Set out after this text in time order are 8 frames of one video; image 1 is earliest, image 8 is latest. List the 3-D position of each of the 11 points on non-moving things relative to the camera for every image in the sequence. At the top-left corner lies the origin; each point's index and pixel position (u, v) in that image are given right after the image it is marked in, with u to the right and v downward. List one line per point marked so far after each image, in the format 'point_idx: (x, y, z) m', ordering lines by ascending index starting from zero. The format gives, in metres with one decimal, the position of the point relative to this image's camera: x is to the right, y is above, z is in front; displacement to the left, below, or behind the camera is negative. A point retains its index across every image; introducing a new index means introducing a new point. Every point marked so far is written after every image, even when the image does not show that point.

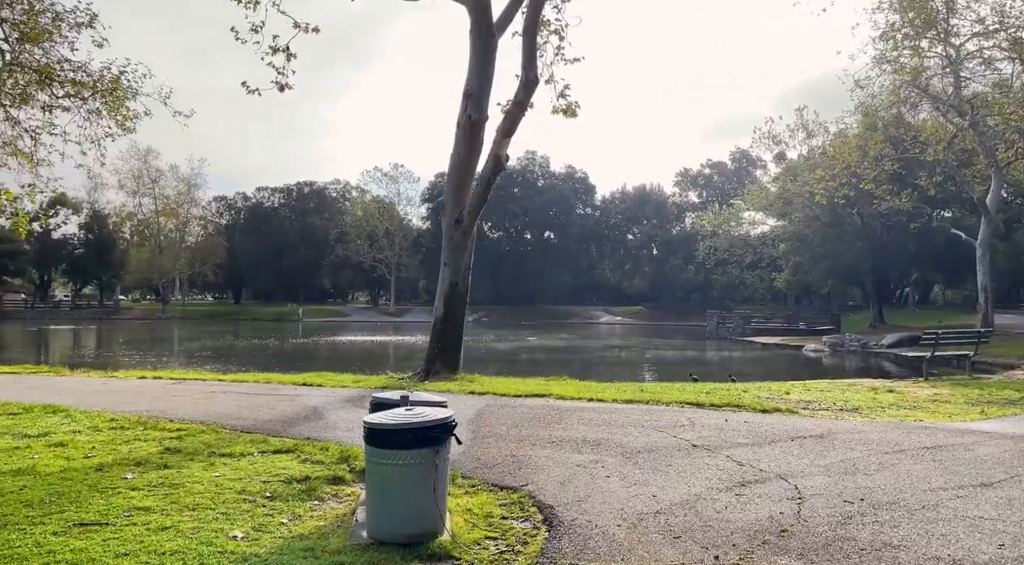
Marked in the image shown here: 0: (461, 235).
0: (-0.8, +0.8, +14.3) m
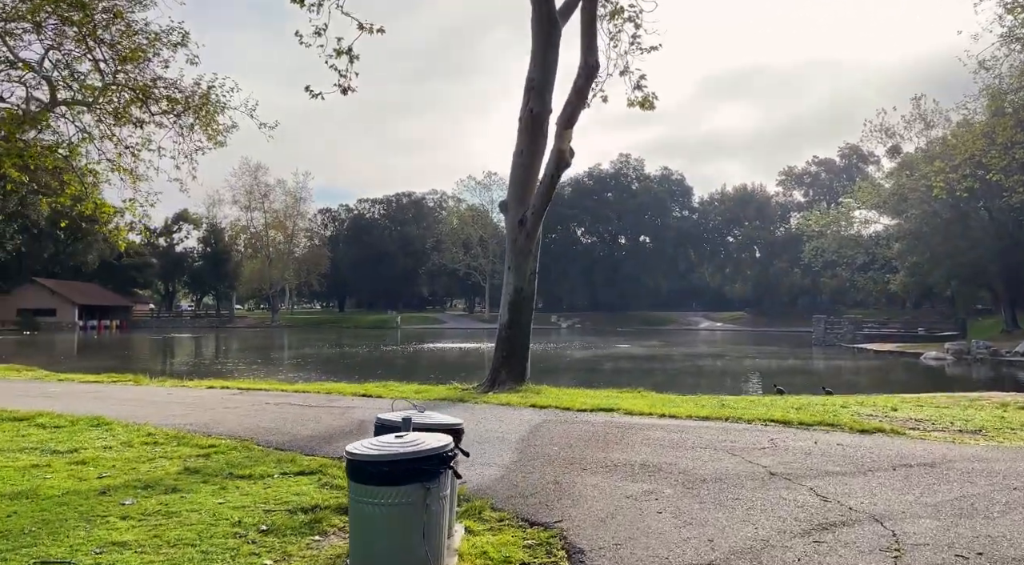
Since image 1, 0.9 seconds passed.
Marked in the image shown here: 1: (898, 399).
0: (+0.2, +0.7, +13.3) m
1: (+5.3, -1.6, +12.8) m
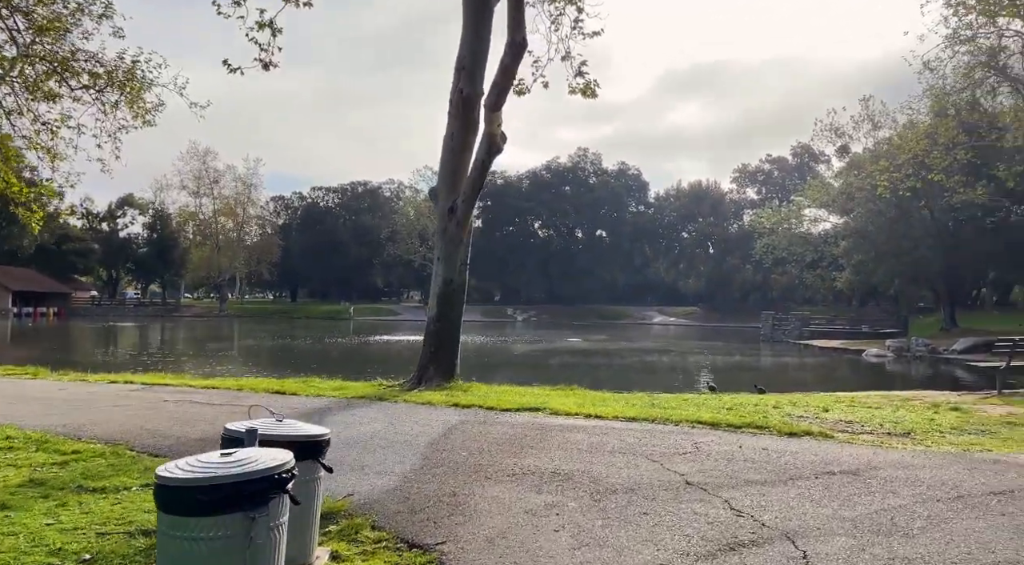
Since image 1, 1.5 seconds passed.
0: (-0.8, +0.8, +12.7) m
1: (+4.3, -1.6, +12.6) m
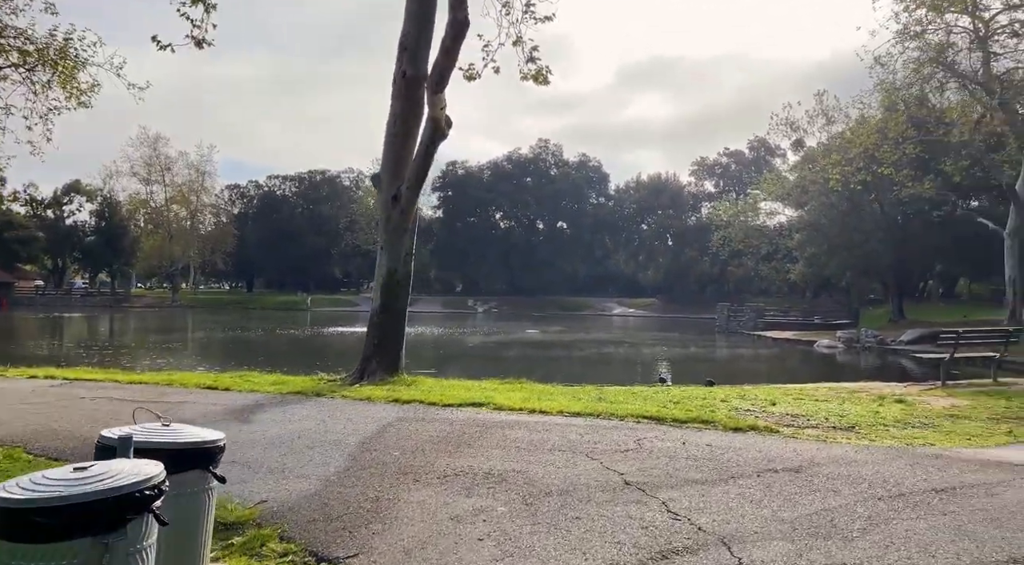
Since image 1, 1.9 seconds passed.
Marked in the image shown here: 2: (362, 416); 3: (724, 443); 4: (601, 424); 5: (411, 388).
0: (-1.5, +0.9, +12.4) m
1: (+3.6, -1.5, +12.5) m
2: (-1.5, -1.3, +9.1) m
3: (+1.9, -1.4, +8.1) m
4: (+0.9, -1.4, +9.1) m
5: (-1.3, -1.3, +11.8) m
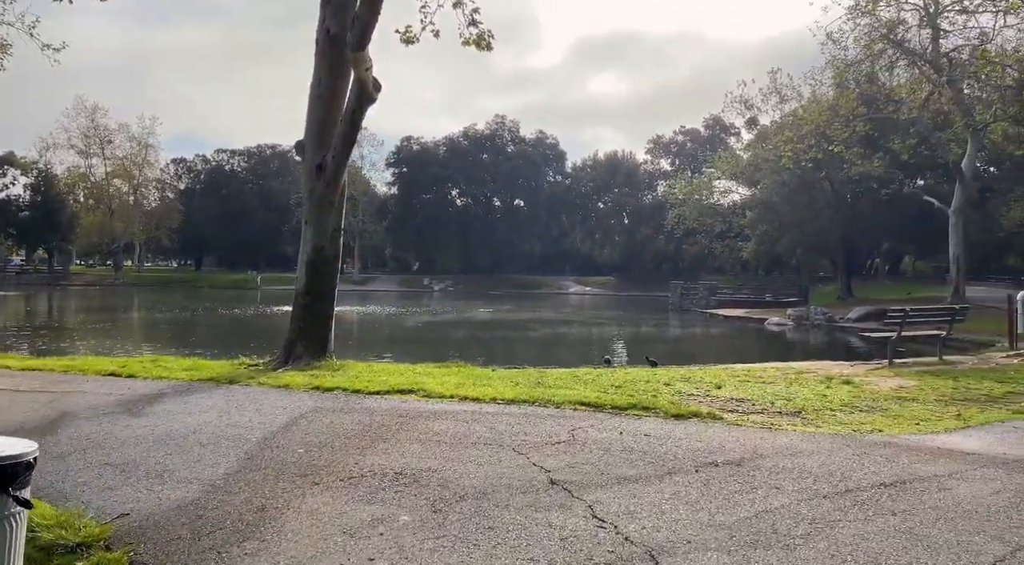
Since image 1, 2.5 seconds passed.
0: (-2.3, +1.2, +11.6) m
1: (+2.7, -1.2, +12.0) m
2: (-2.1, -1.1, +8.4) m
3: (+1.2, -1.2, +7.6) m
4: (+0.2, -1.2, +8.4) m
5: (-2.1, -1.1, +11.1) m
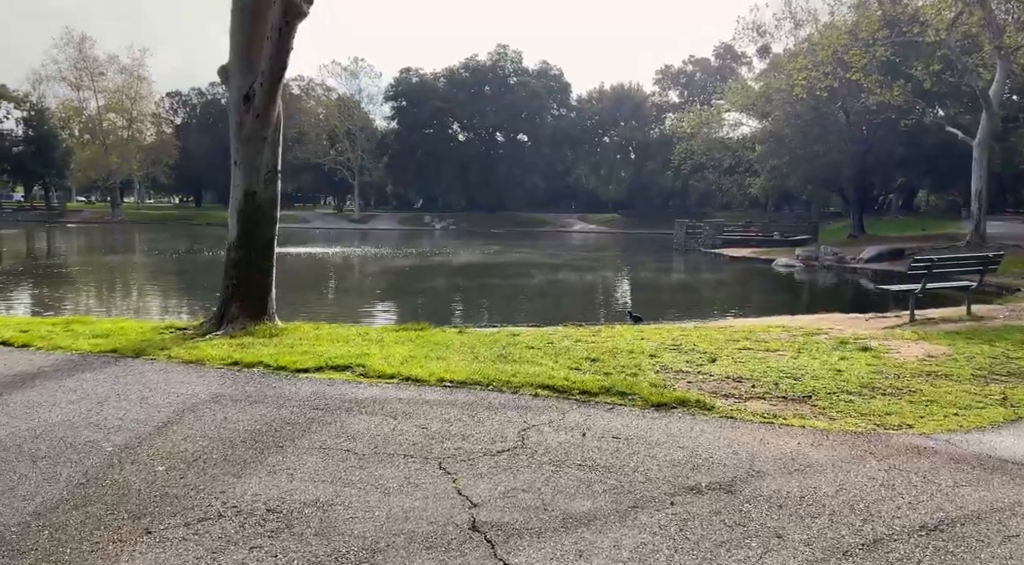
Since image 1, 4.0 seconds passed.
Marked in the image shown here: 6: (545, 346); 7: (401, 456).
0: (-2.7, +1.7, +9.9) m
1: (+2.4, -0.6, +10.4) m
2: (-2.5, -0.8, +6.8) m
3: (+0.8, -1.0, +6.0) m
4: (-0.2, -0.9, +6.9) m
5: (-2.5, -0.6, +9.6) m
6: (+0.3, -0.7, +9.6) m
7: (-0.6, -1.0, +5.5) m
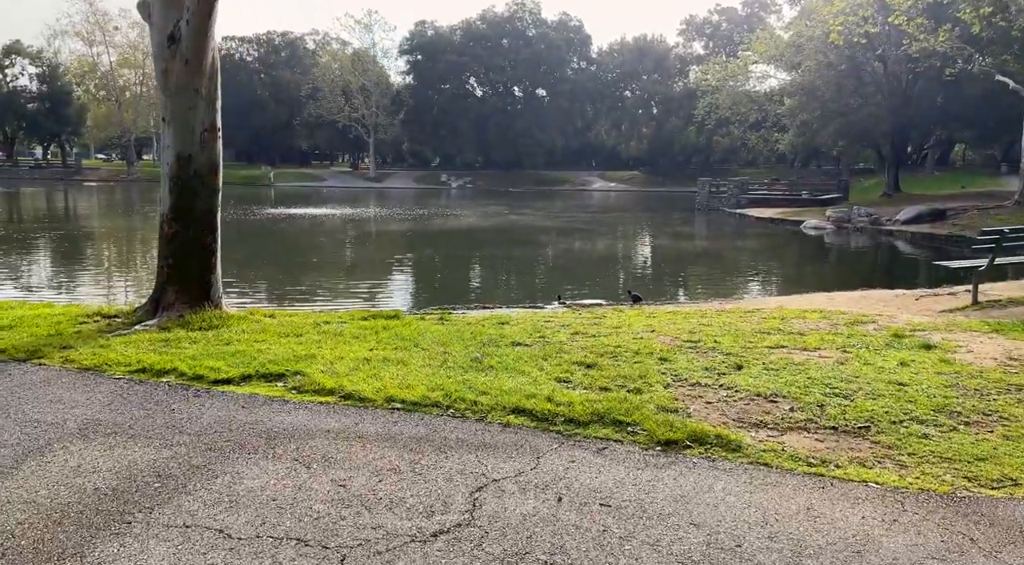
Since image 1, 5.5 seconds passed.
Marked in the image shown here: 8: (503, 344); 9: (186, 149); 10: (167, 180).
0: (-2.9, +1.9, +8.1) m
1: (+2.2, -0.4, +8.6) m
2: (-2.8, -0.8, +5.2) m
3: (+0.6, -1.0, +4.3) m
4: (-0.4, -0.9, +5.2) m
5: (-2.6, -0.4, +7.9) m
6: (+0.2, -0.5, +7.9) m
7: (-0.9, -1.0, +3.9) m
8: (-0.1, -0.5, +7.9) m
9: (-3.0, +1.2, +8.4) m
10: (-3.2, +0.9, +8.6) m
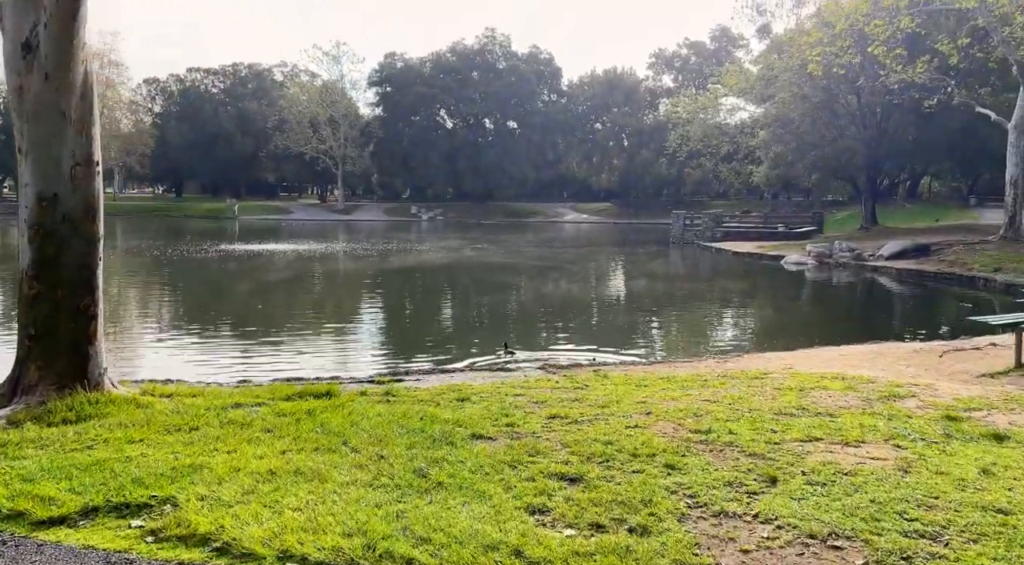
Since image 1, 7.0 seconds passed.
0: (-3.2, +1.3, +6.3) m
1: (+1.9, -1.0, +6.9) m
2: (-2.9, -1.2, +3.3) m
3: (+0.4, -1.4, +2.5) m
4: (-0.6, -1.3, +3.4) m
5: (-2.9, -1.0, +6.0) m
6: (-0.1, -1.0, +6.1) m
7: (-1.0, -1.4, +2.0) m
8: (-0.3, -1.0, +6.1) m
9: (-3.3, +0.7, +6.6) m
10: (-3.5, +0.4, +6.7) m
